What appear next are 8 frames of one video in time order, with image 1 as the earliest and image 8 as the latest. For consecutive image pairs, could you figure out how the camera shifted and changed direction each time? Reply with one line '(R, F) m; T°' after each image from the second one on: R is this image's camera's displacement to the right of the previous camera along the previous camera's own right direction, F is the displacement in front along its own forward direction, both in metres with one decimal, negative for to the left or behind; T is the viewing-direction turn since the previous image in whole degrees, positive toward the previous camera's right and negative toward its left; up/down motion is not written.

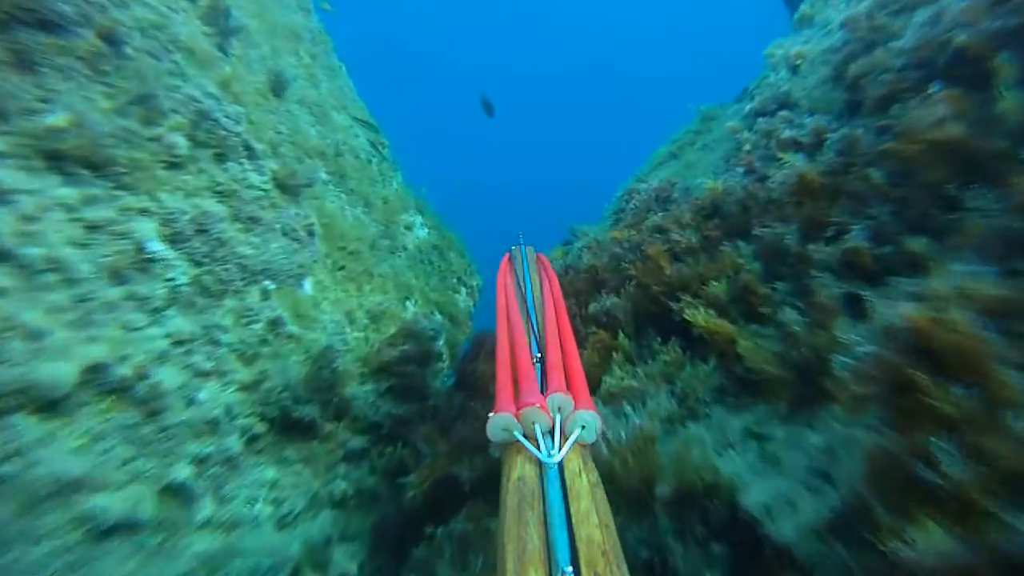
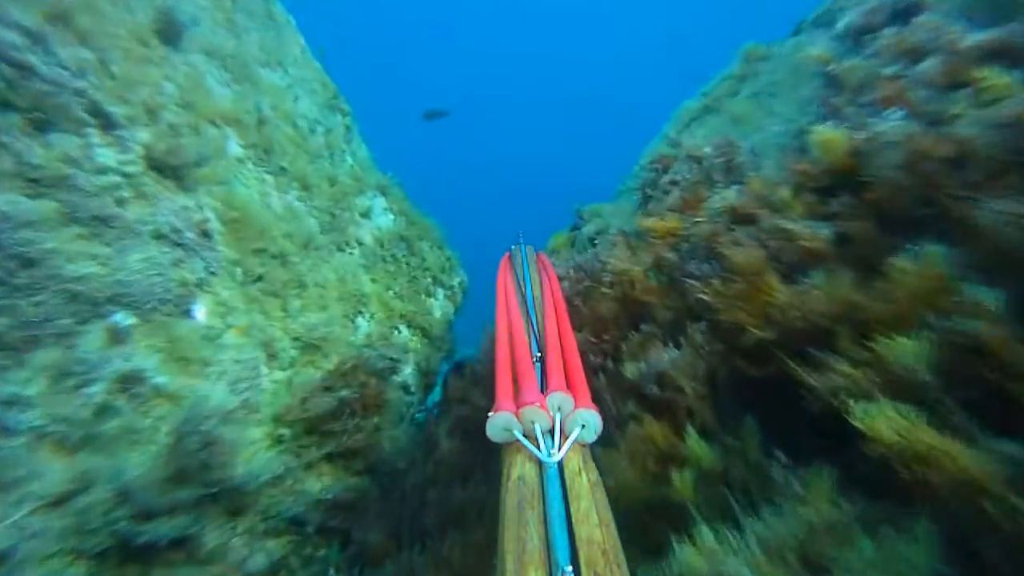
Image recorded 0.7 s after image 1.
(+0.1, +1.7) m; 0°
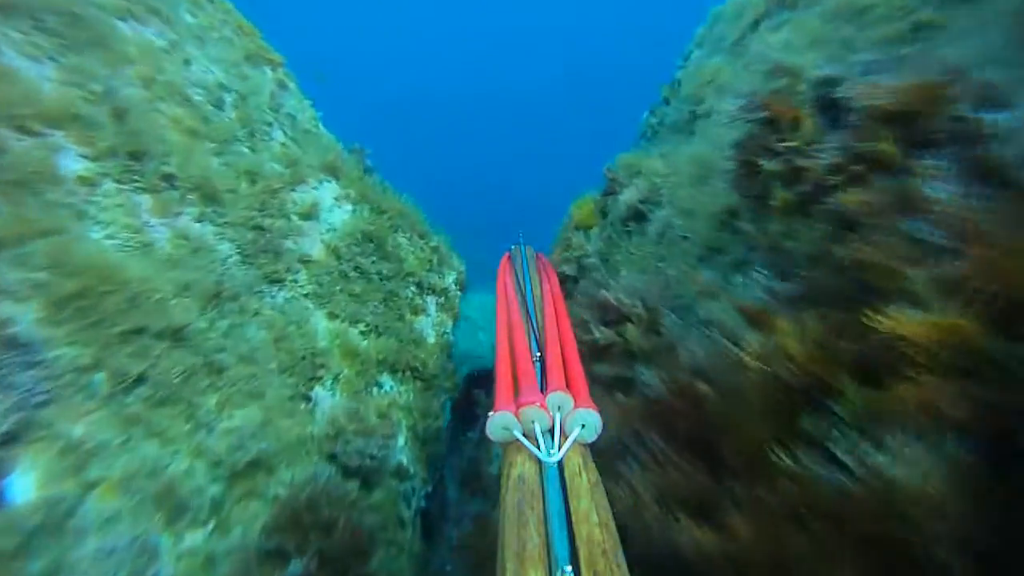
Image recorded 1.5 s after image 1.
(-0.1, +1.7) m; 0°
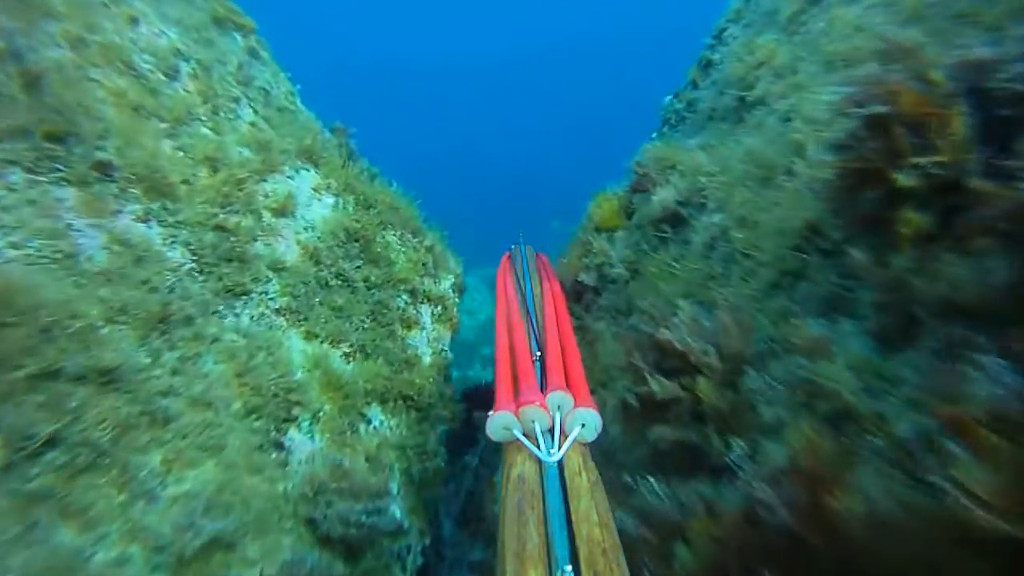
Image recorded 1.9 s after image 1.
(-0.2, +0.6) m; +2°
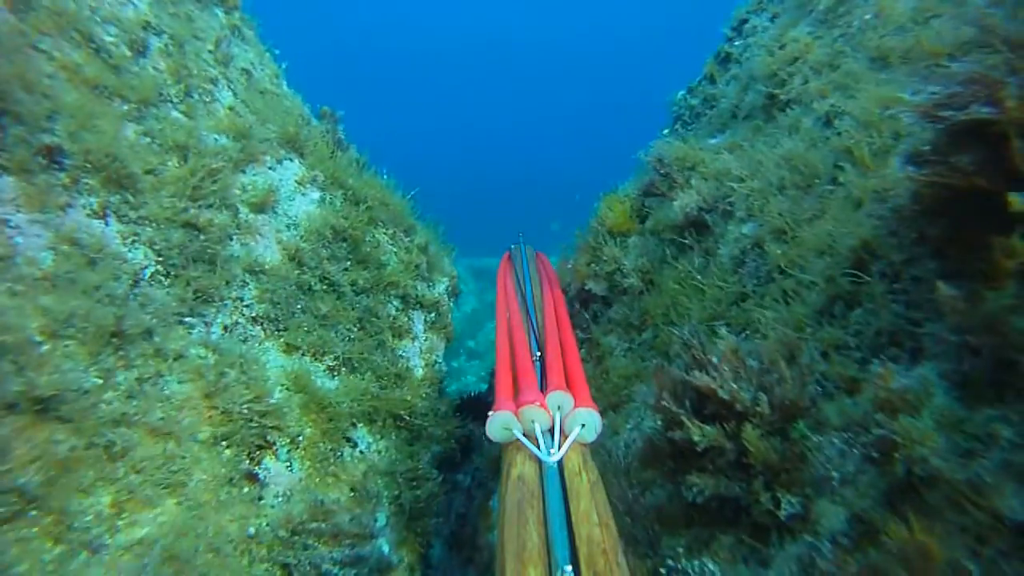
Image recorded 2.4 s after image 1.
(-0.1, +0.3) m; +1°
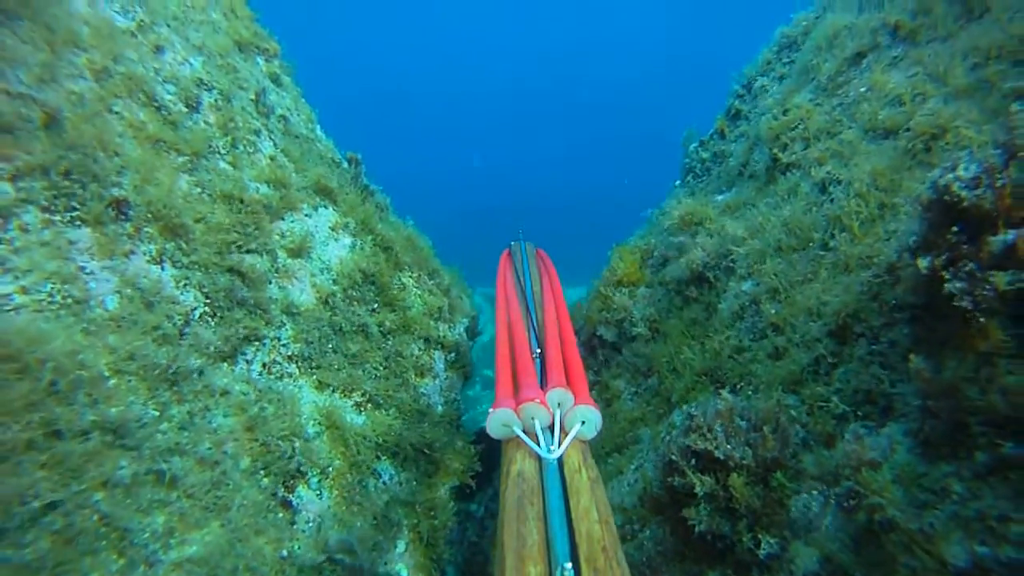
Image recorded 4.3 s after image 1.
(0.0, -0.2) m; -1°
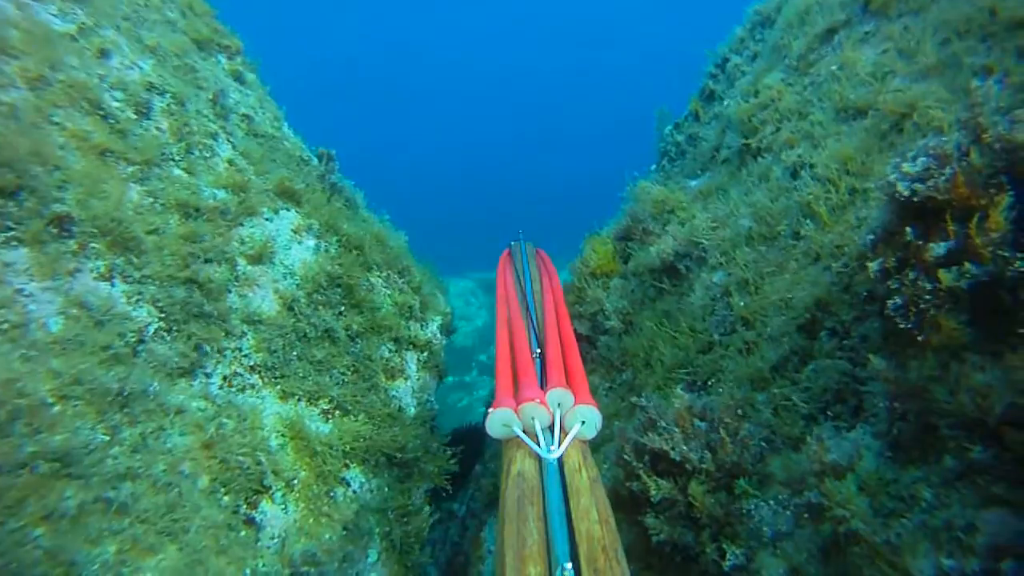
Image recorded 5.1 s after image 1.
(+0.1, +0.1) m; 0°
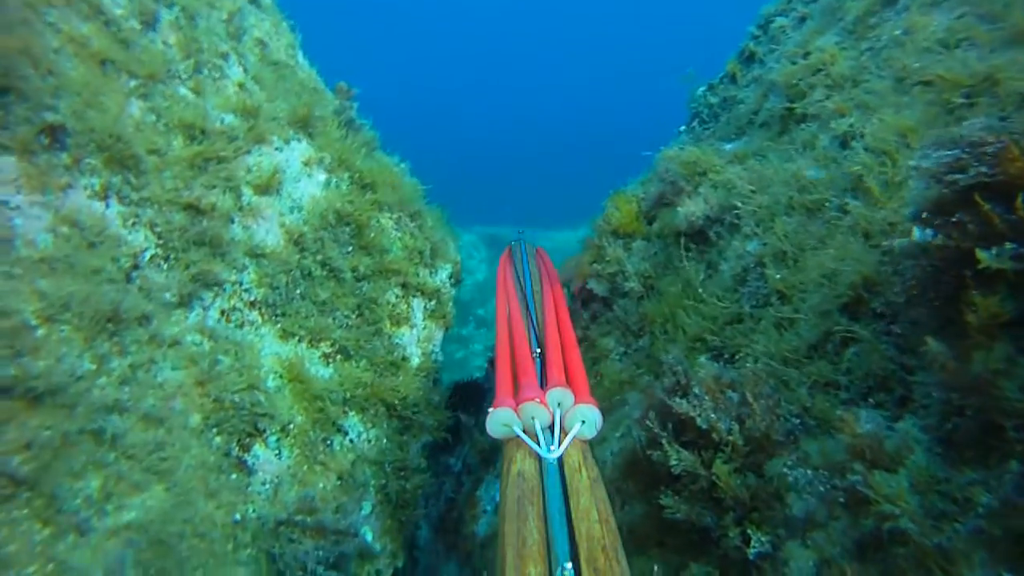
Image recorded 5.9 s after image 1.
(-0.1, +0.2) m; 0°
